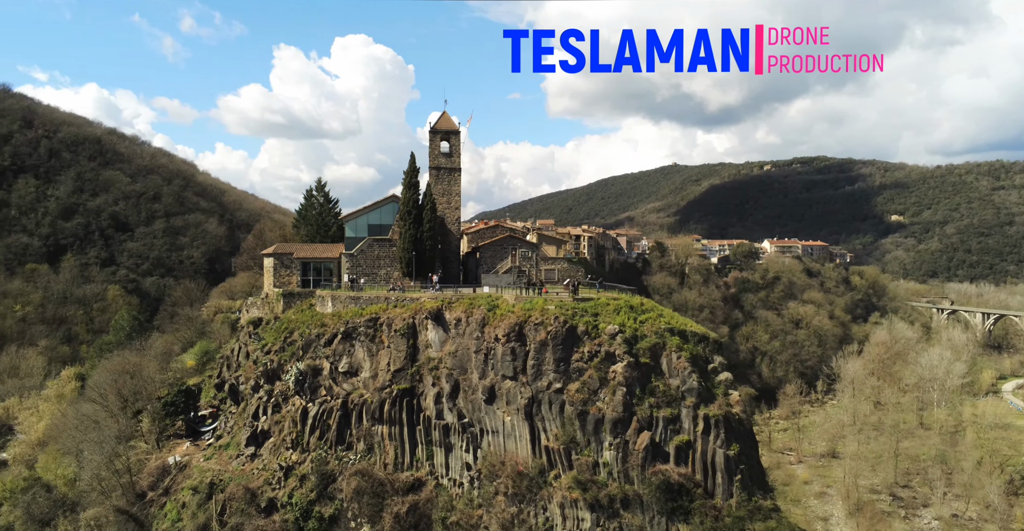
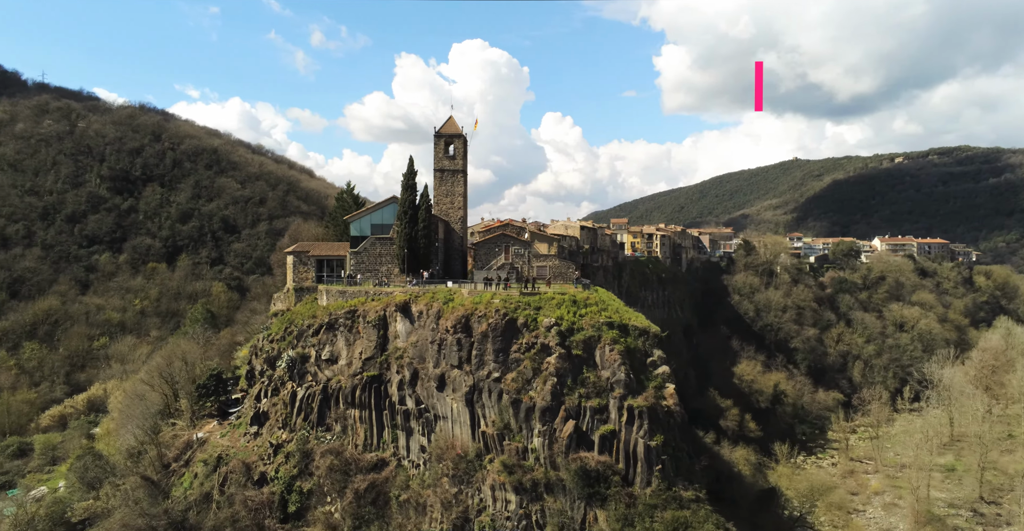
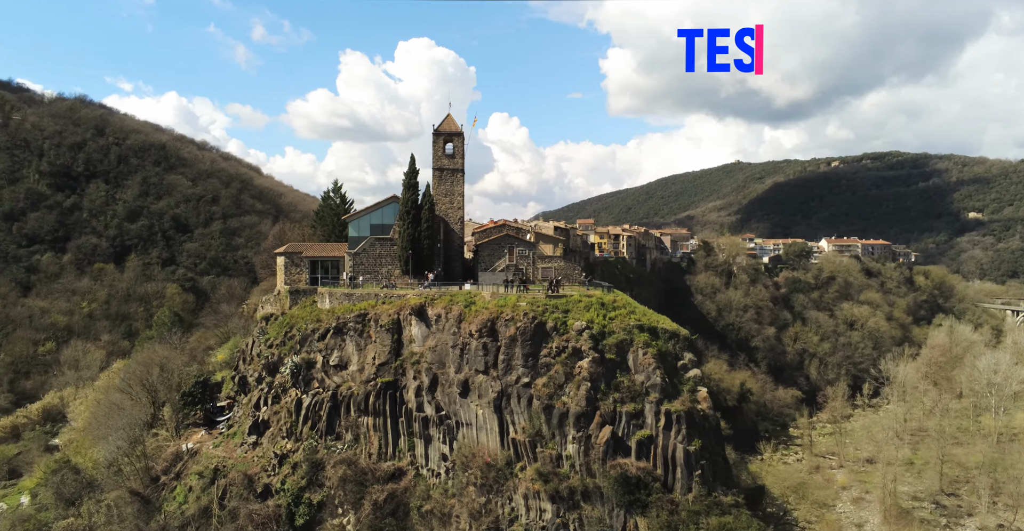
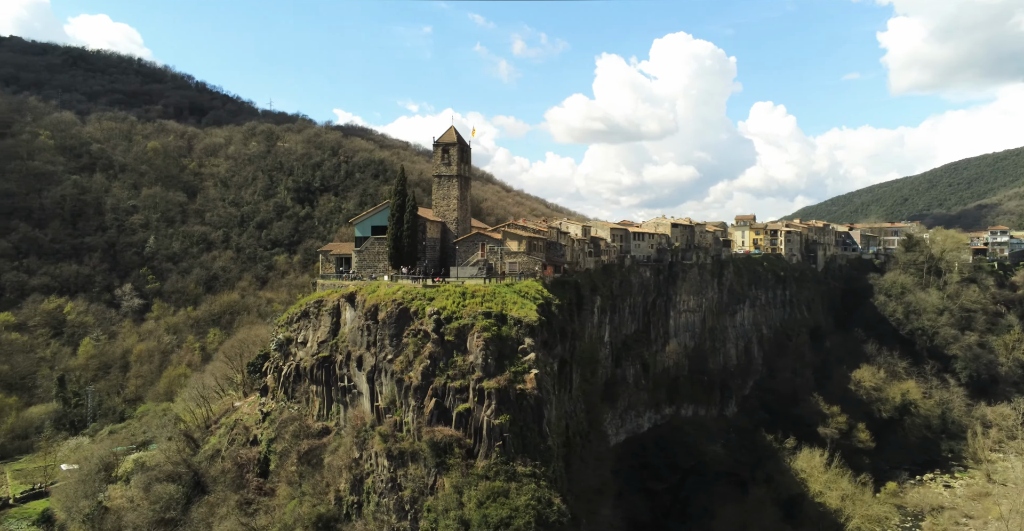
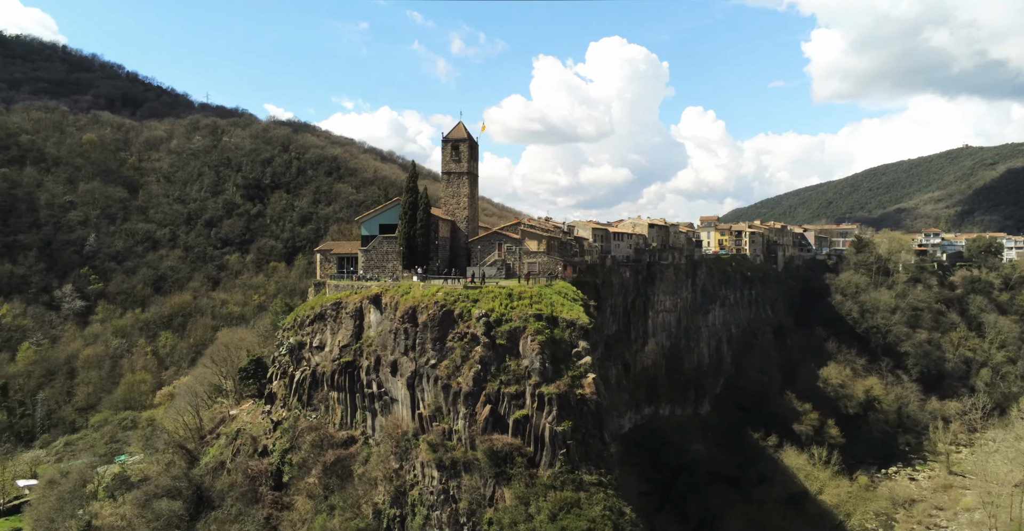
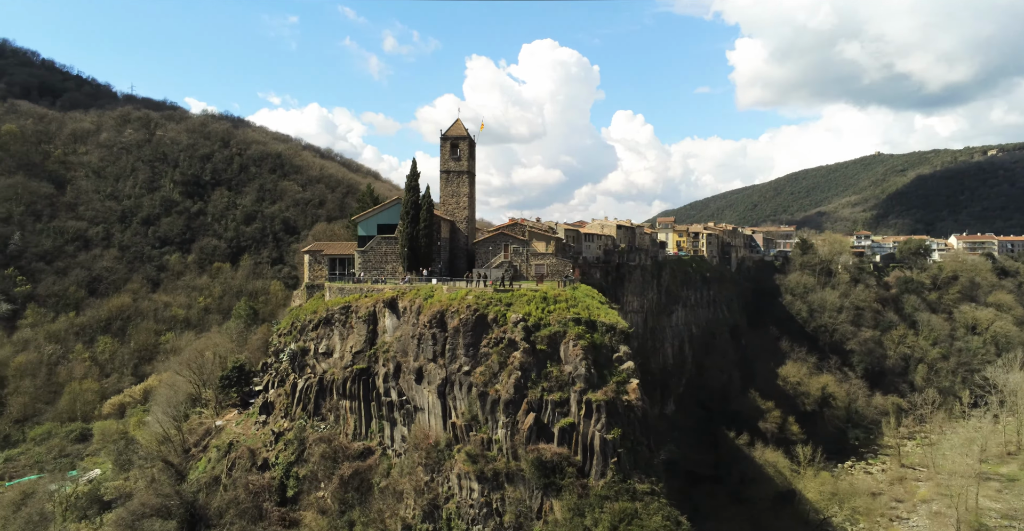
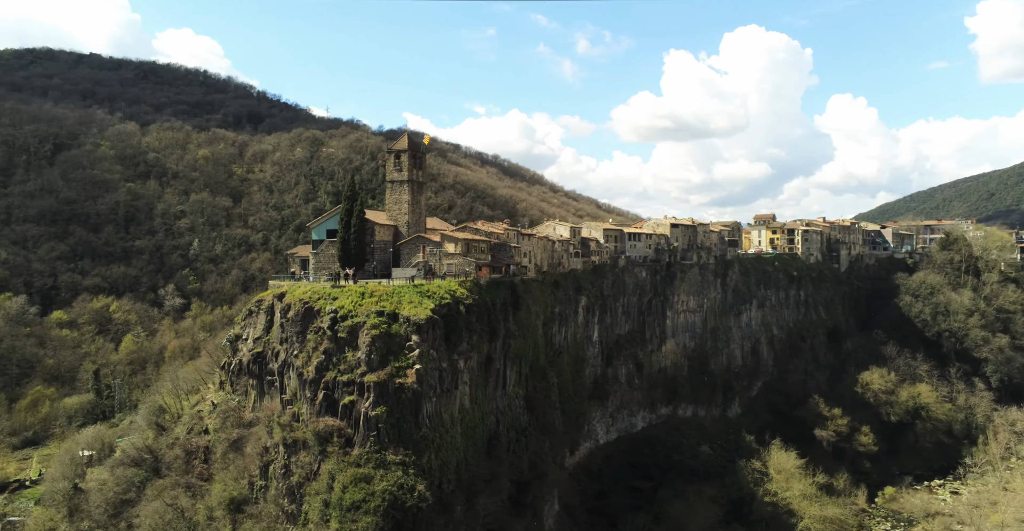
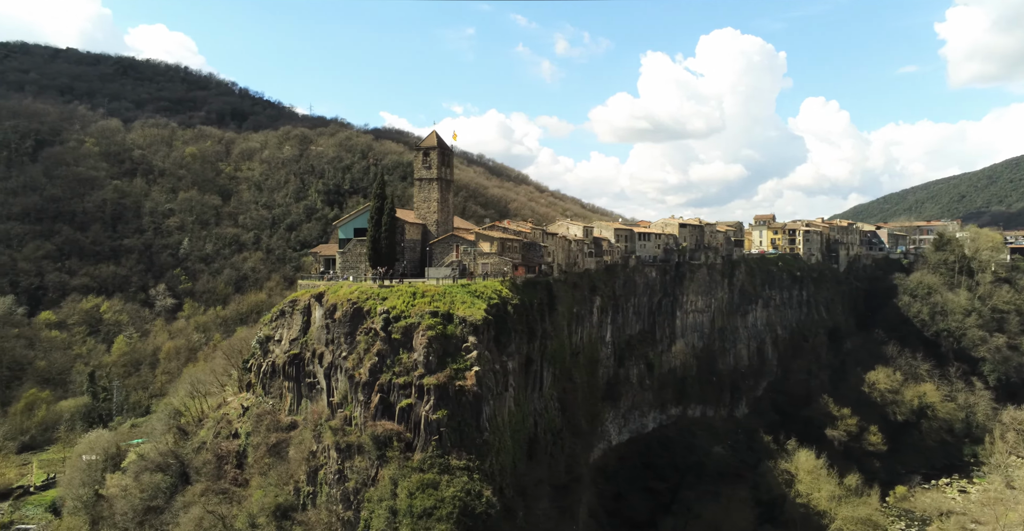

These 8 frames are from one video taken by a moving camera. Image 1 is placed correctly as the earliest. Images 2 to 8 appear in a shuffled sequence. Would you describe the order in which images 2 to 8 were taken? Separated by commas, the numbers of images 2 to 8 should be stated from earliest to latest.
3, 2, 6, 5, 4, 8, 7
